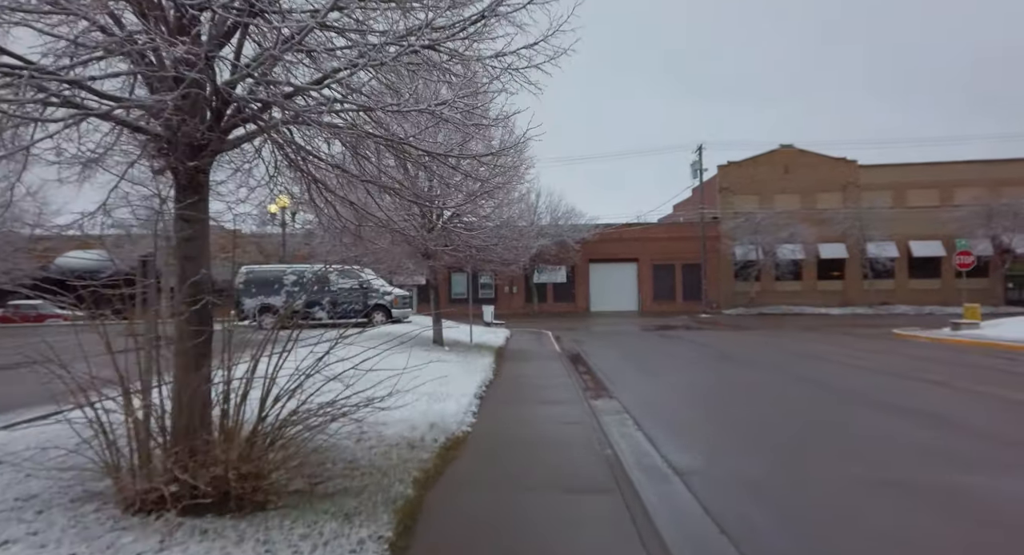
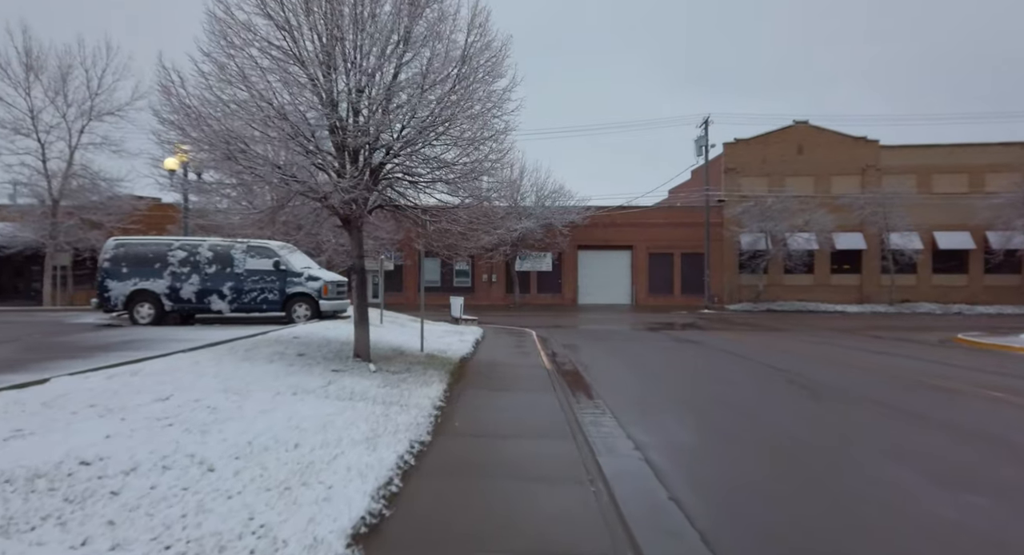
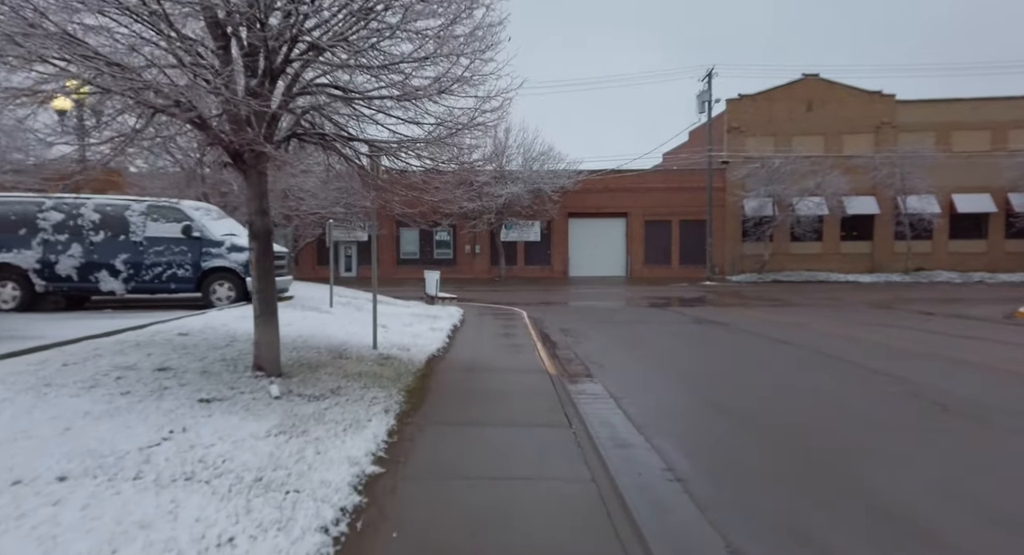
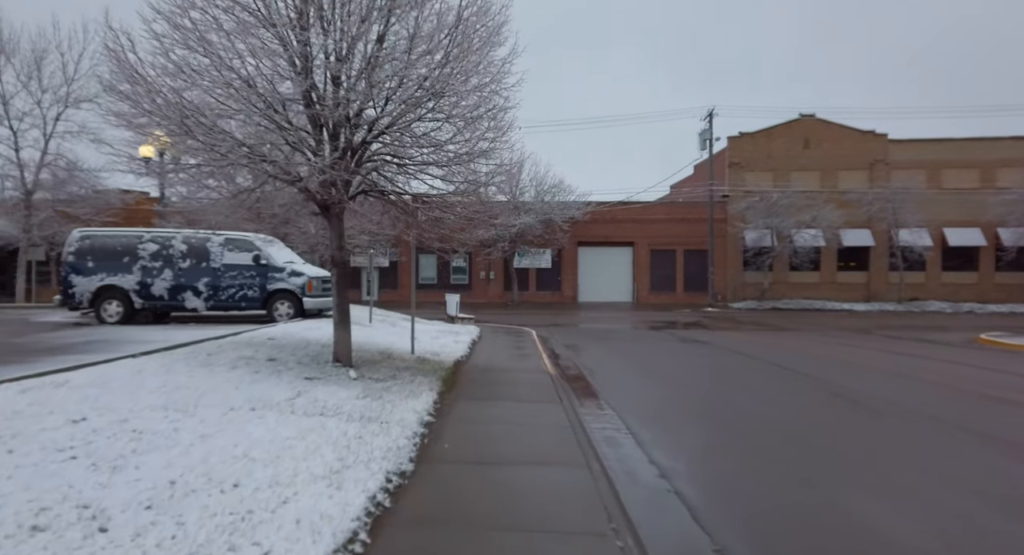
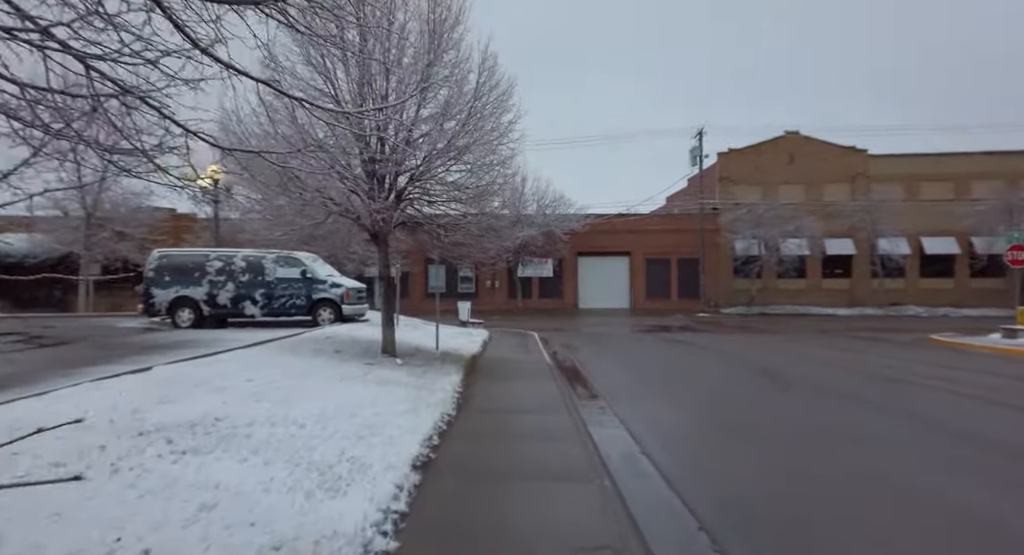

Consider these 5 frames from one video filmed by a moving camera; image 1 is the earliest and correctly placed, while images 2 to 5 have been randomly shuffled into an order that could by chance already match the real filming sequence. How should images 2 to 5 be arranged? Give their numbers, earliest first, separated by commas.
5, 2, 4, 3
